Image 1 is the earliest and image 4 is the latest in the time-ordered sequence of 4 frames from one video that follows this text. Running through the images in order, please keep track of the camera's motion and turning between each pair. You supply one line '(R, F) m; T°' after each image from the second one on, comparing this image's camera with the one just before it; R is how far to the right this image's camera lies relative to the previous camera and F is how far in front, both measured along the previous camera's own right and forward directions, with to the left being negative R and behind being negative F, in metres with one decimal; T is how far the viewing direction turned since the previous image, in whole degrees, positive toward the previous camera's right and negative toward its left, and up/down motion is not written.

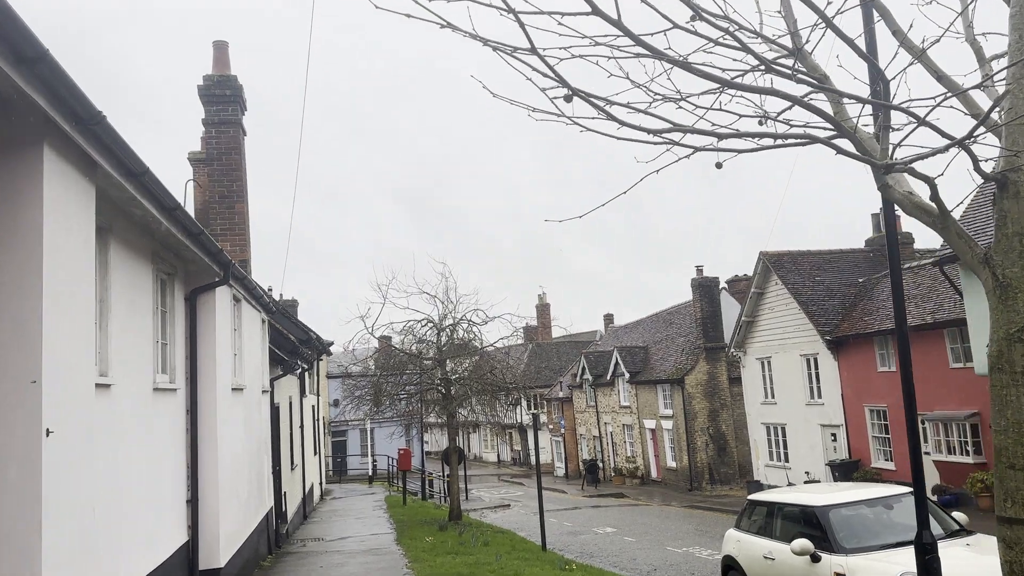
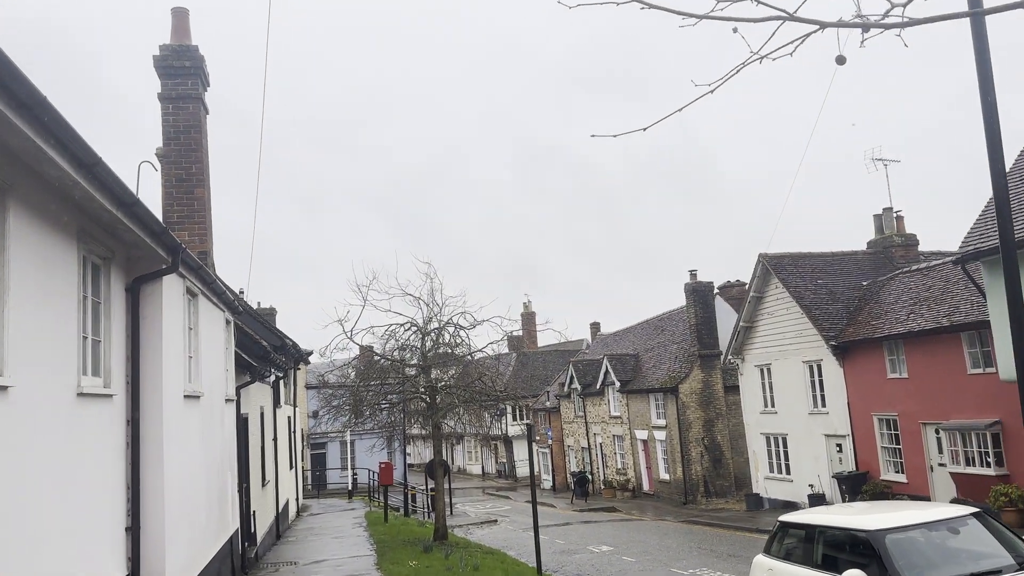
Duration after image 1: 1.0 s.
(-0.2, +1.2) m; +1°
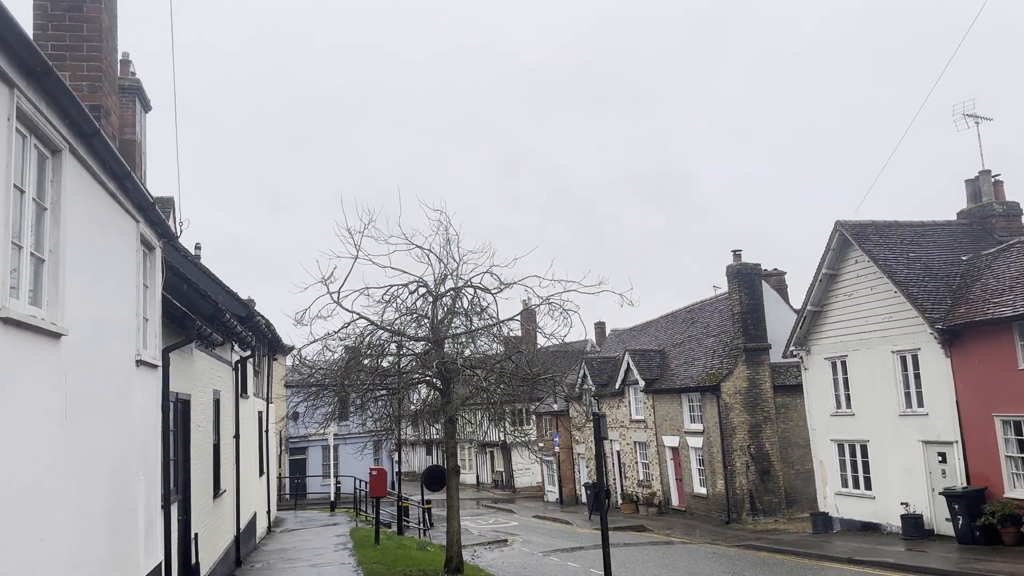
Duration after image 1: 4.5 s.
(-0.9, +3.9) m; +1°
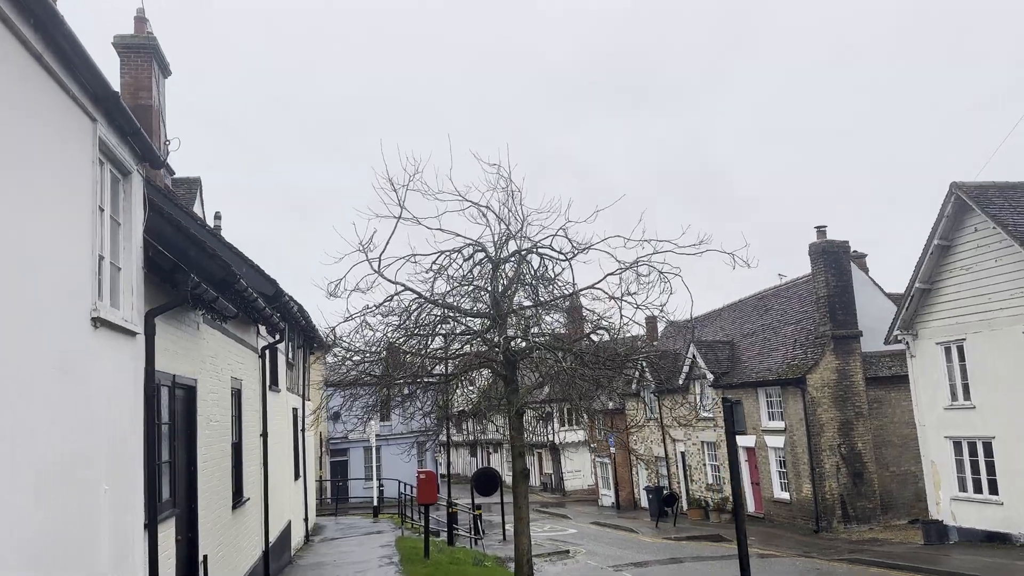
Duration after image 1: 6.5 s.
(-0.5, +2.1) m; -3°
